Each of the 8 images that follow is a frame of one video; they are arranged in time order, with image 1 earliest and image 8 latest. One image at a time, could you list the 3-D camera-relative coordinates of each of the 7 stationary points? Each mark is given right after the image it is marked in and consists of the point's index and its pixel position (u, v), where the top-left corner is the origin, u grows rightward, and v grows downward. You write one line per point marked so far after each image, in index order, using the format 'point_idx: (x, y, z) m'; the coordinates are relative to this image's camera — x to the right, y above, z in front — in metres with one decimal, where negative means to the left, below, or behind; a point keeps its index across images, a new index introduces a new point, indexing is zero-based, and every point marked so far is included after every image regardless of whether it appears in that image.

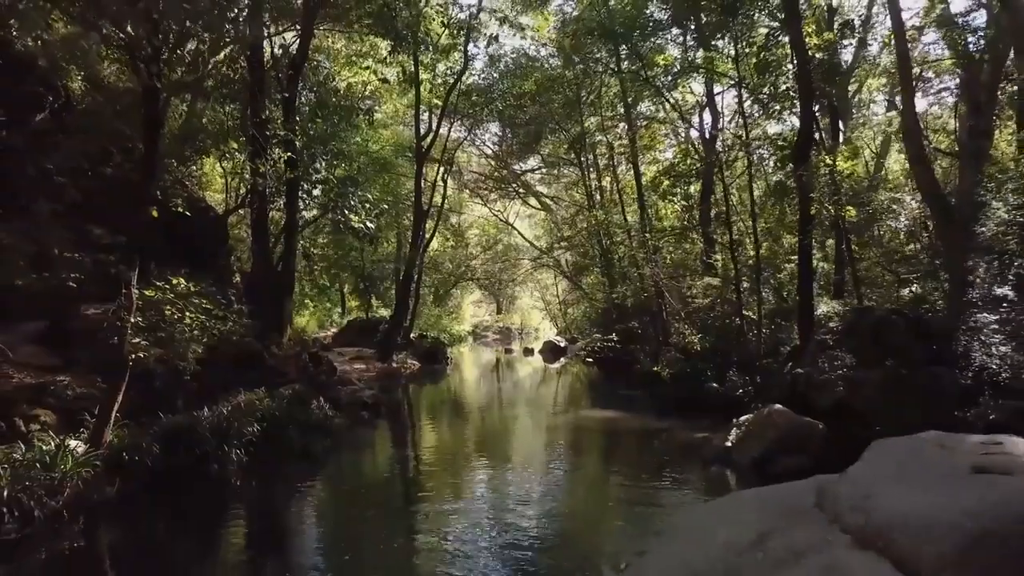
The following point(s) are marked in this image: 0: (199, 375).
0: (-4.6, -1.3, +10.4) m
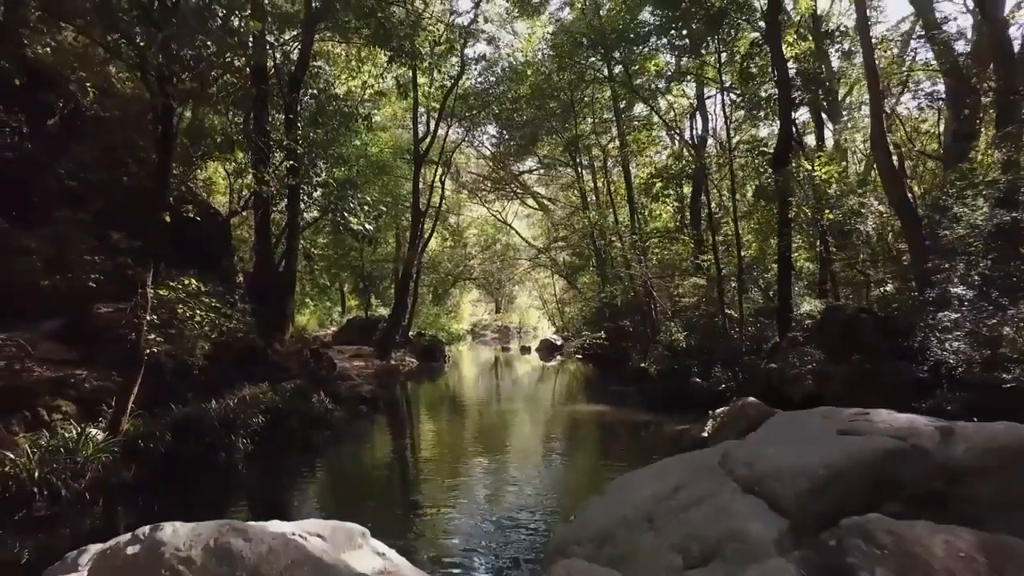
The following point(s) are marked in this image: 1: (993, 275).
0: (-4.8, -1.3, +10.9) m
1: (+6.1, +0.2, +8.6) m
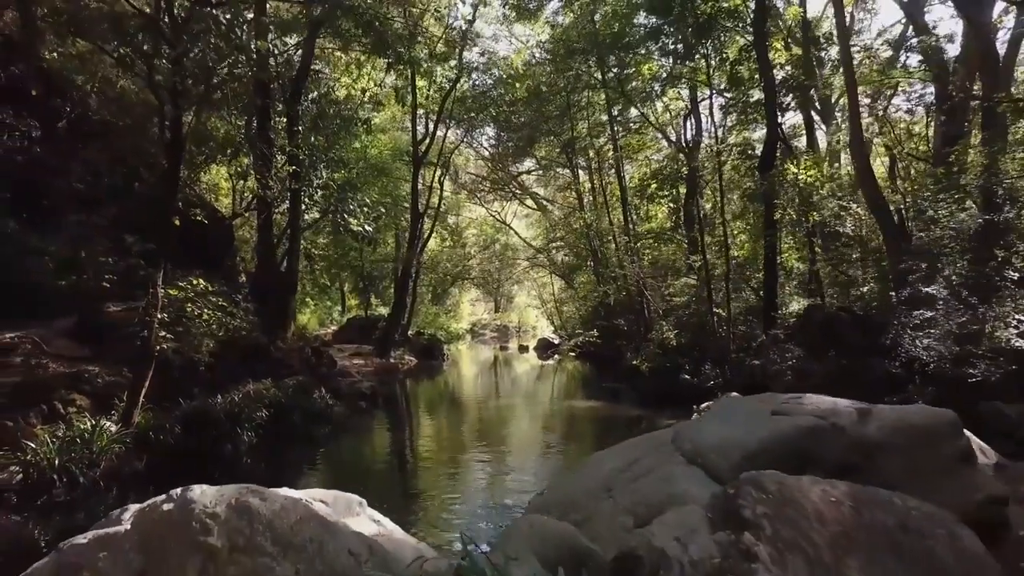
0: (-4.9, -1.3, +11.4) m
1: (+6.0, +0.2, +9.0) m
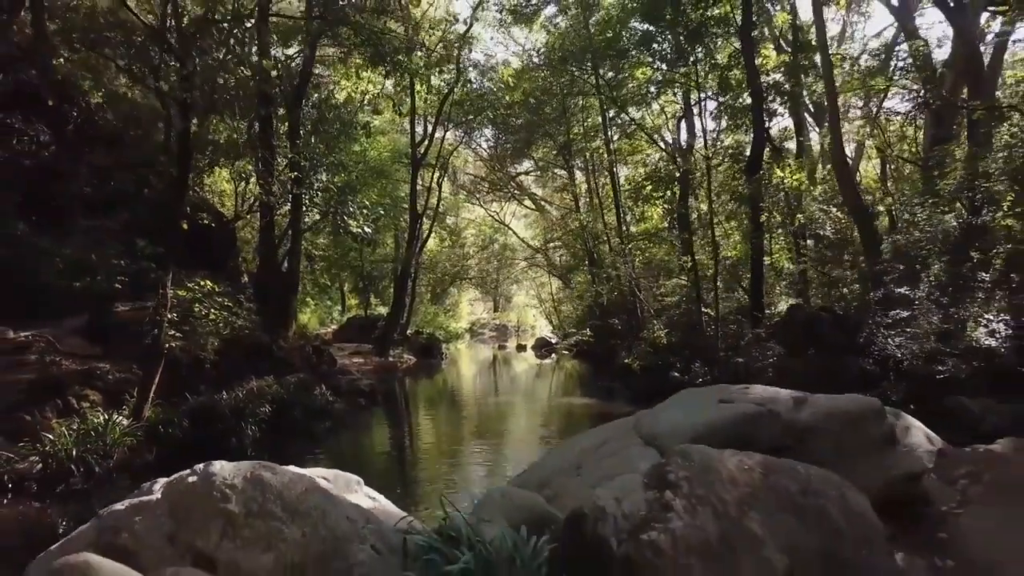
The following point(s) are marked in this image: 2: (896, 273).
0: (-5.0, -1.3, +11.8) m
1: (+5.8, +0.1, +9.5) m
2: (+5.8, +0.2, +10.5) m
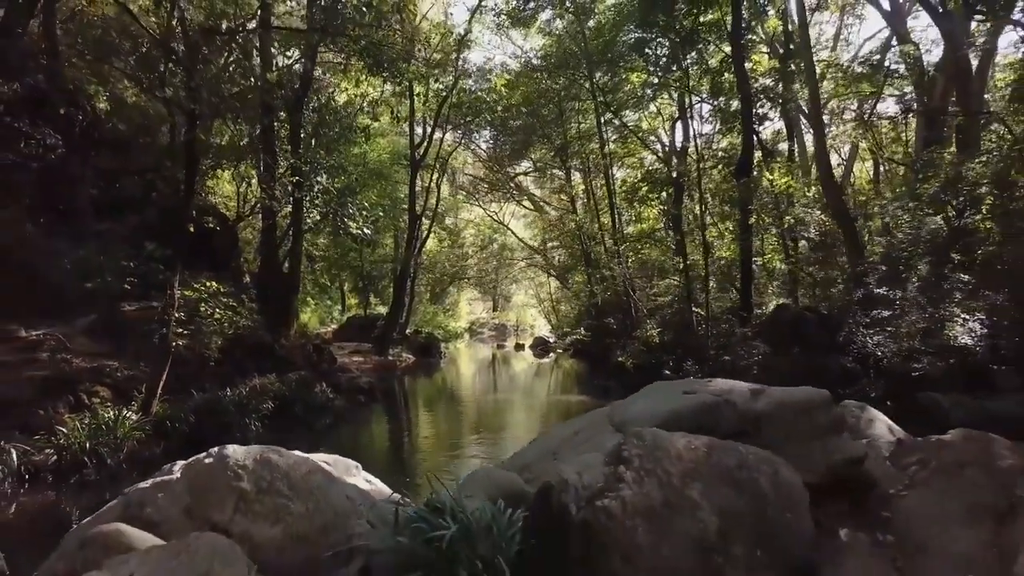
0: (-5.1, -1.3, +12.2) m
1: (+5.8, +0.1, +9.8) m
2: (+5.7, +0.2, +10.9) m
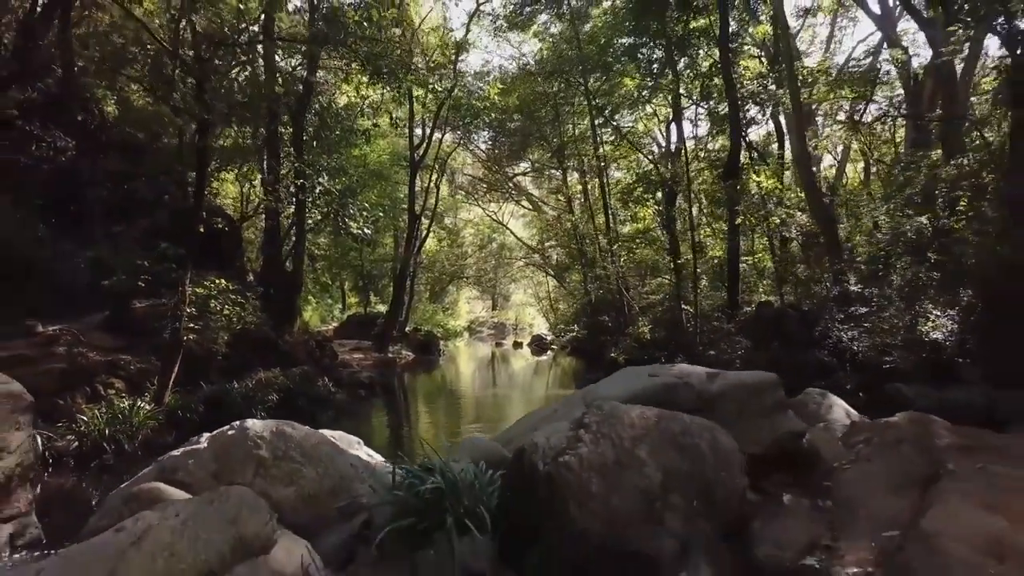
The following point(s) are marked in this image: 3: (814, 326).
0: (-5.2, -1.2, +12.7) m
1: (+5.7, +0.2, +10.4) m
2: (+5.6, +0.3, +11.4) m
3: (+5.1, -0.7, +11.9) m
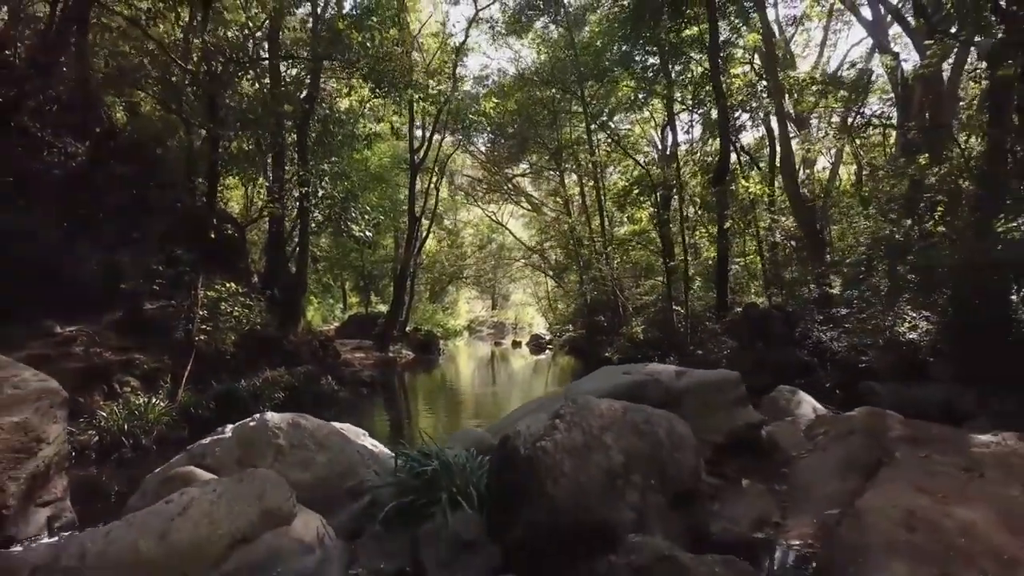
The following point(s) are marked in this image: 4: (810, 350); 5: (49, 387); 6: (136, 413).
0: (-5.2, -1.3, +13.3) m
1: (+5.6, +0.1, +10.9) m
2: (+5.5, +0.2, +12.0) m
3: (+5.0, -0.7, +12.4) m
4: (+5.1, -1.1, +11.8) m
5: (-3.9, -0.8, +5.9) m
6: (-5.0, -1.7, +9.4) m
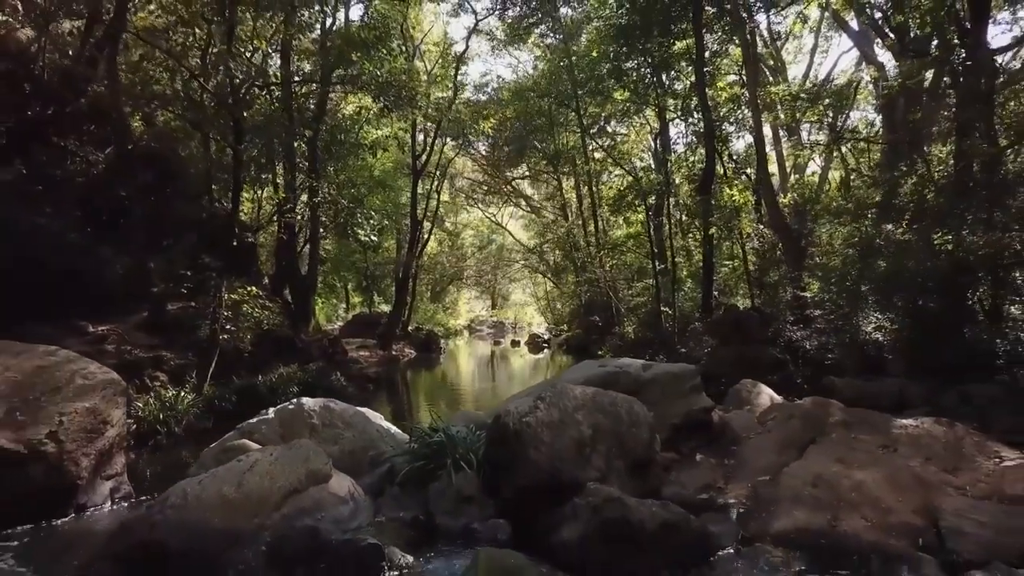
0: (-5.3, -1.3, +14.2) m
1: (+5.5, +0.1, +11.9) m
2: (+5.4, +0.2, +12.9) m
3: (+5.0, -0.8, +13.4) m
4: (+5.0, -1.1, +12.8) m
5: (-3.9, -0.9, +6.9) m
6: (-5.1, -1.7, +10.4) m
